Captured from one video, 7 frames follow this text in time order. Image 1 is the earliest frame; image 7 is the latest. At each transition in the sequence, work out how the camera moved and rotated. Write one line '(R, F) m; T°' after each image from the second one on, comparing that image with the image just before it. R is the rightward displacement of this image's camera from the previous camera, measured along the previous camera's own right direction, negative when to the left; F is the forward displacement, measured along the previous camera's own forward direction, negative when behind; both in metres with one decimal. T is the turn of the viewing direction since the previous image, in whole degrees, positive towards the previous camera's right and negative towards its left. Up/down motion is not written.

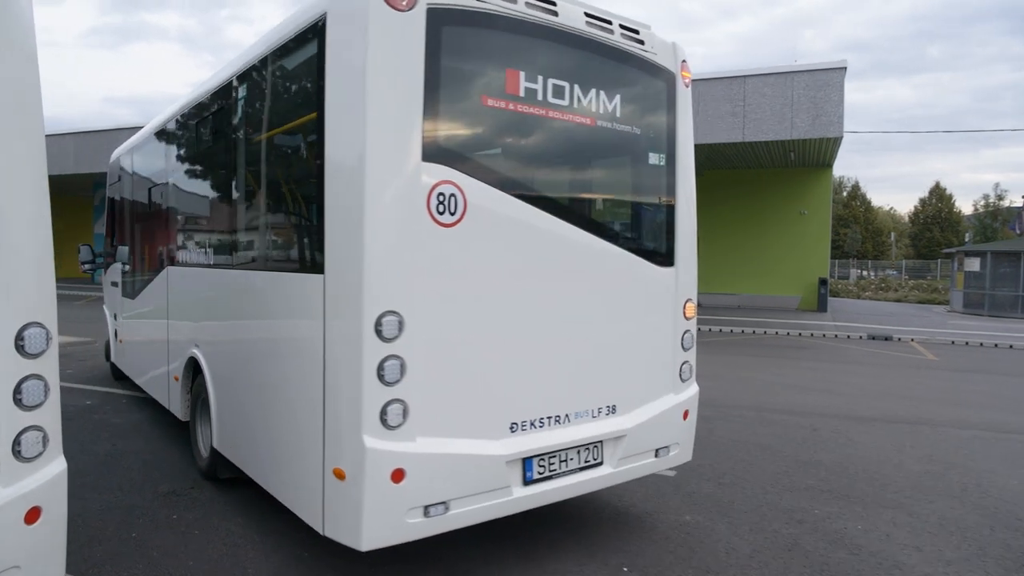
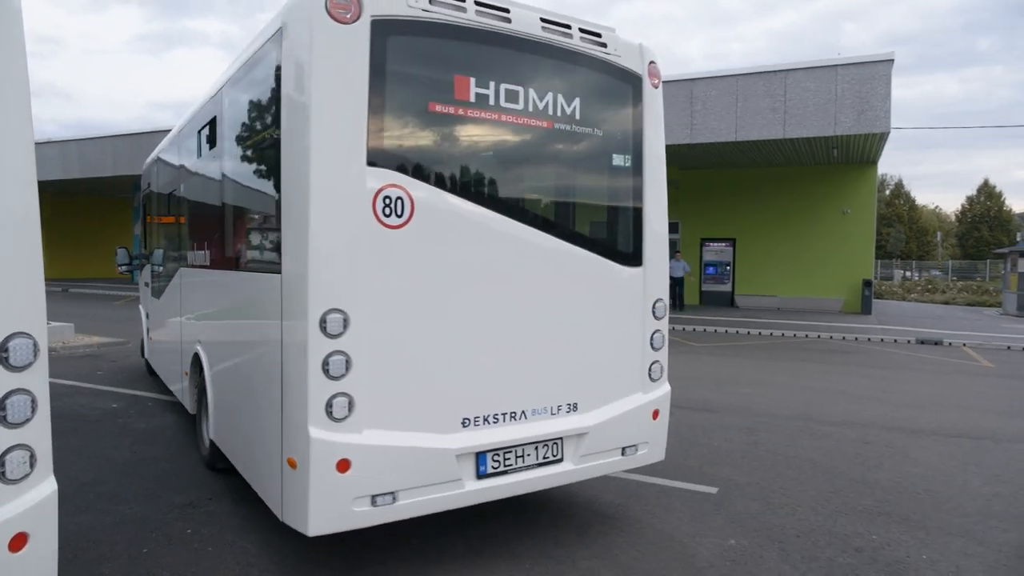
(0.0, +0.3) m; -3°
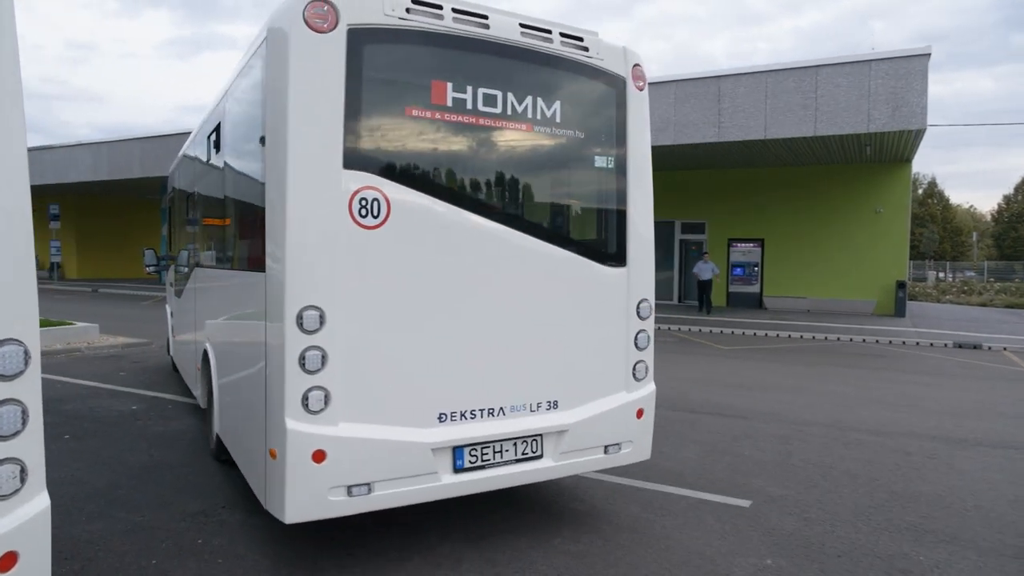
(0.0, +0.2) m; -2°
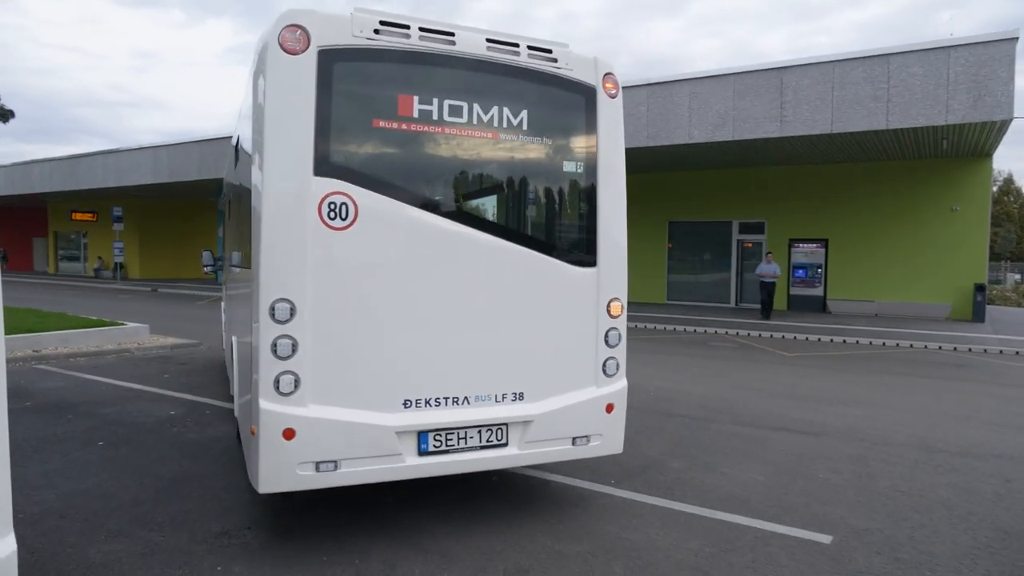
(0.0, +0.5) m; -4°
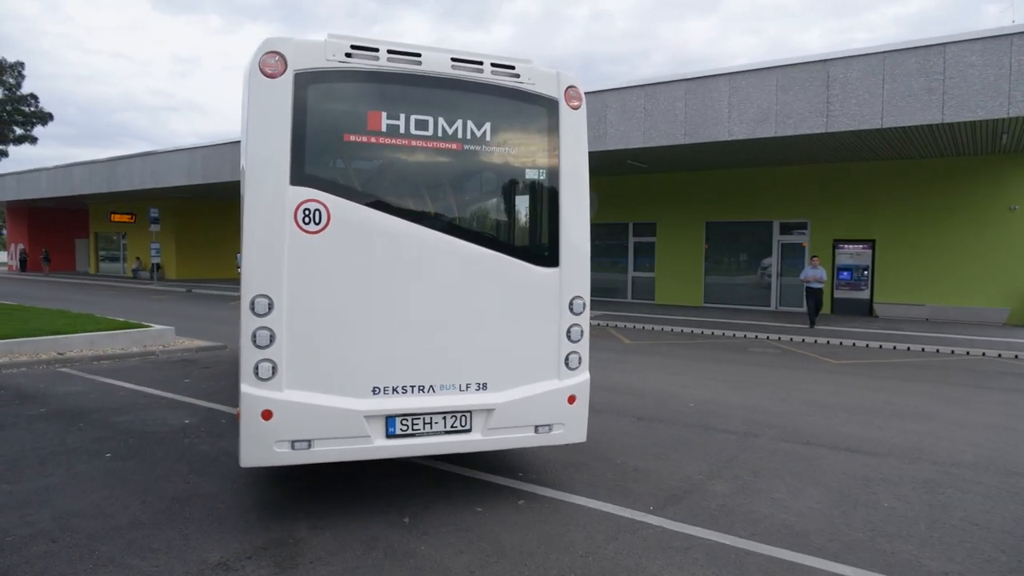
(0.0, +0.5) m; -3°
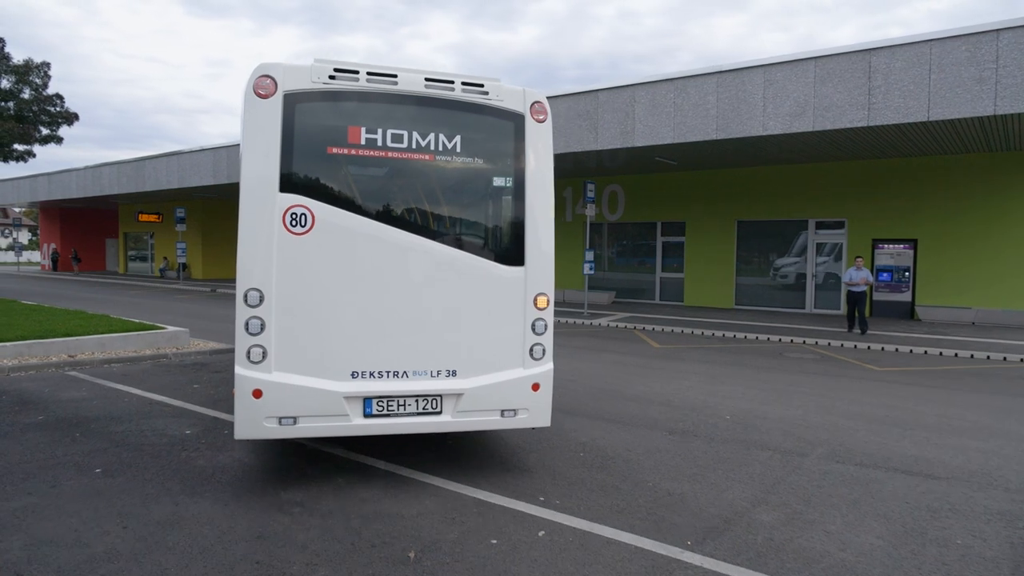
(0.0, +0.5) m; -2°
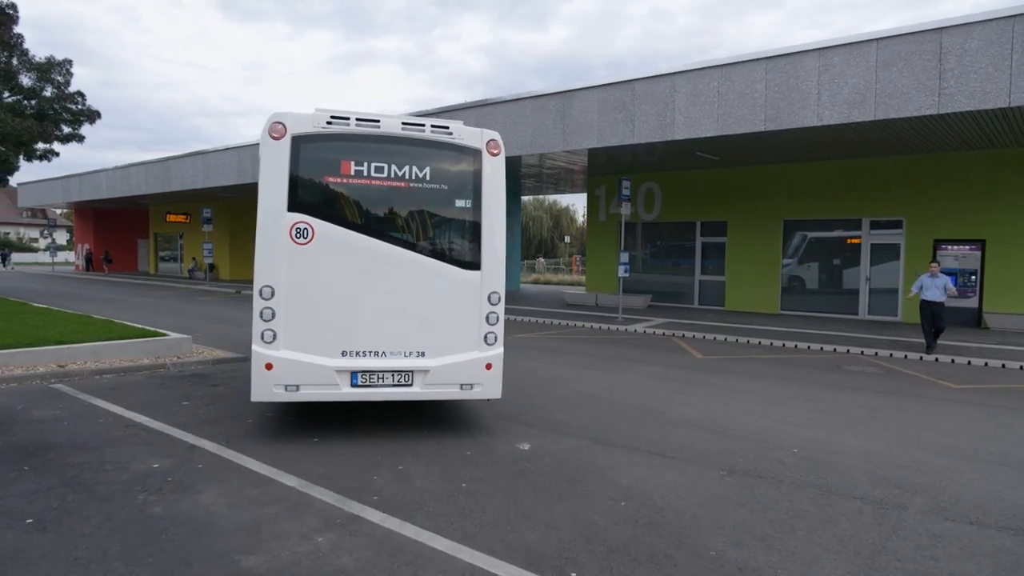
(0.0, +1.1) m; -2°
